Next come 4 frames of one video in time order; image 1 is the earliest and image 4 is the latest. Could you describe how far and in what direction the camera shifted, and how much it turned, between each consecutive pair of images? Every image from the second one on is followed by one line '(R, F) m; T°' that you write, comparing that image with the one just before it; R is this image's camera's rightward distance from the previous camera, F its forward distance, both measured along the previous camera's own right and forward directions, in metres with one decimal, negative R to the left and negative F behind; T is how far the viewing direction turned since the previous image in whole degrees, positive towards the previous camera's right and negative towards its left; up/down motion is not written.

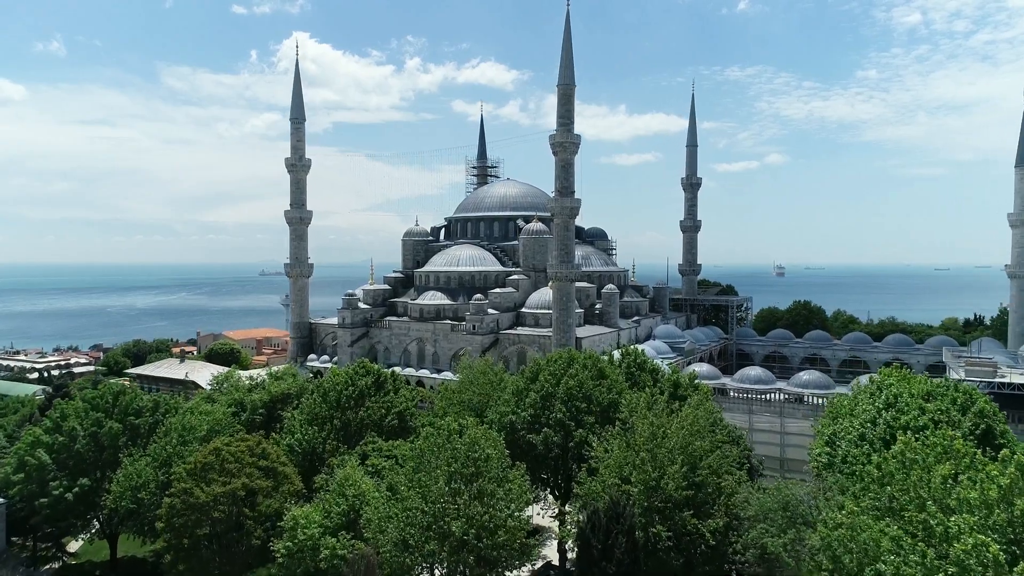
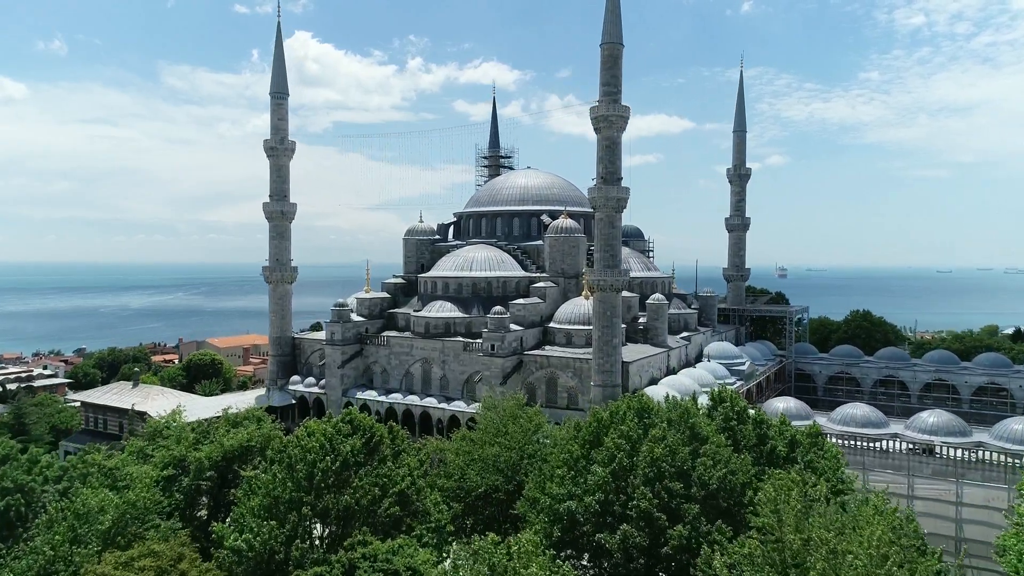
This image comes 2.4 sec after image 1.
(-1.3, +7.8) m; 0°
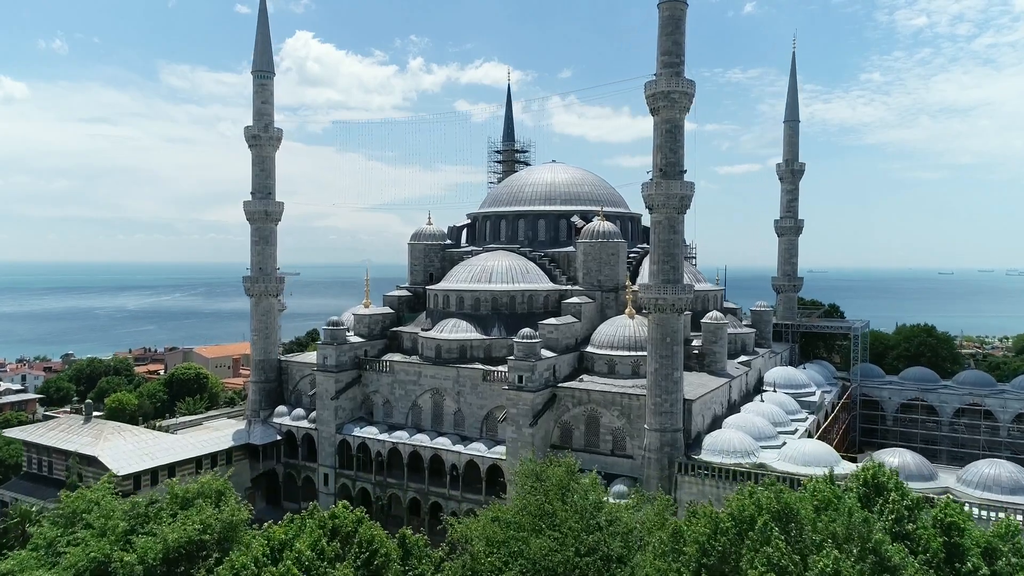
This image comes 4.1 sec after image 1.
(-1.2, +6.0) m; 0°
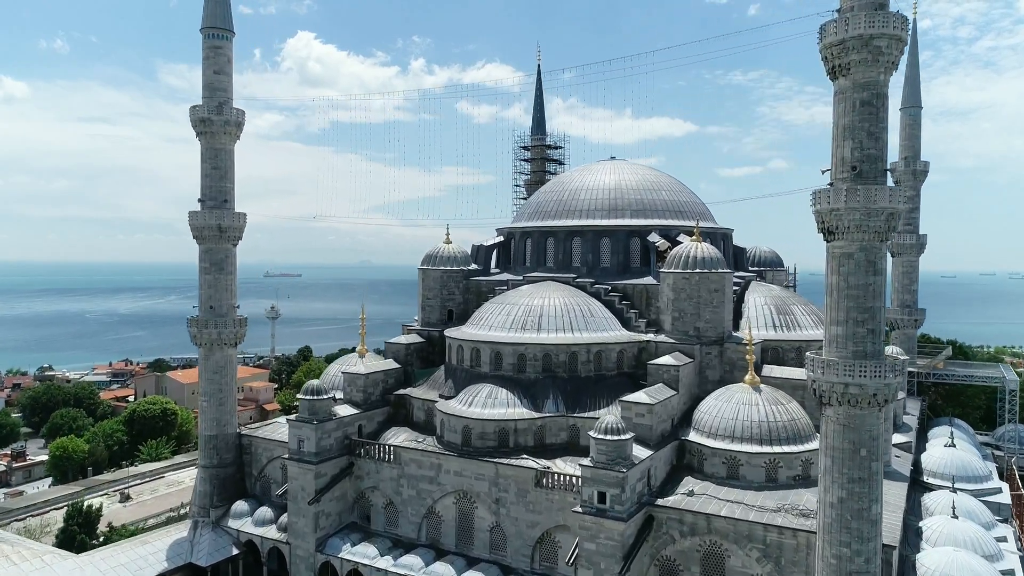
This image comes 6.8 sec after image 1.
(-1.9, +9.6) m; 0°
